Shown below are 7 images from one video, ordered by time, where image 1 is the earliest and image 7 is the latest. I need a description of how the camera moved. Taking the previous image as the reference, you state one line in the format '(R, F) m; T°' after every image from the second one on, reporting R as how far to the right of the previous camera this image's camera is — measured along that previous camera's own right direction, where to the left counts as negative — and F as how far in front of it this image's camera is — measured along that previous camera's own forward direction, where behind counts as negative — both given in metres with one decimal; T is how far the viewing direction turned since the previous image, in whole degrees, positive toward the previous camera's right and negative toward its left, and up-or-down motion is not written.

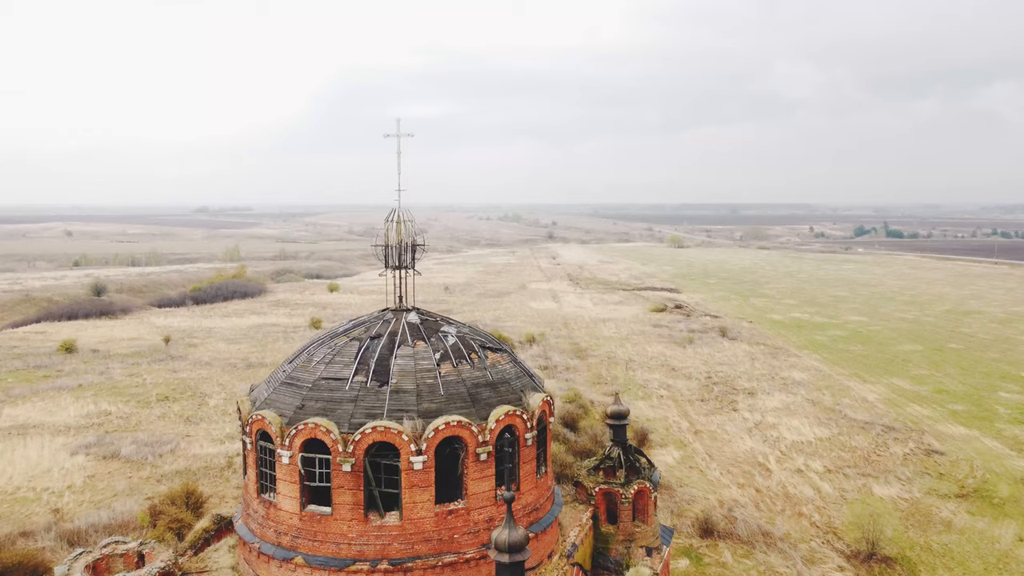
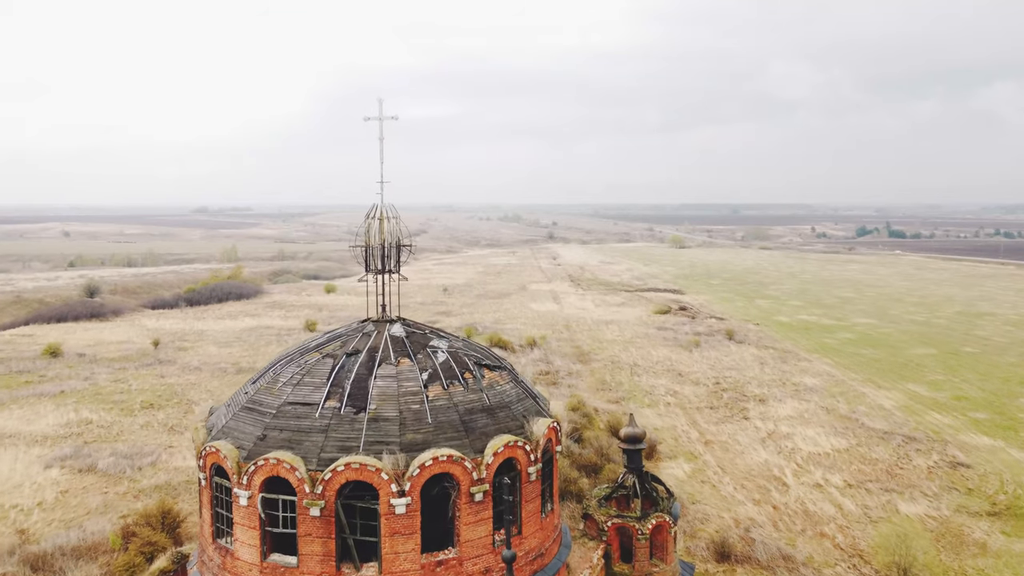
(0.0, +1.6) m; 0°
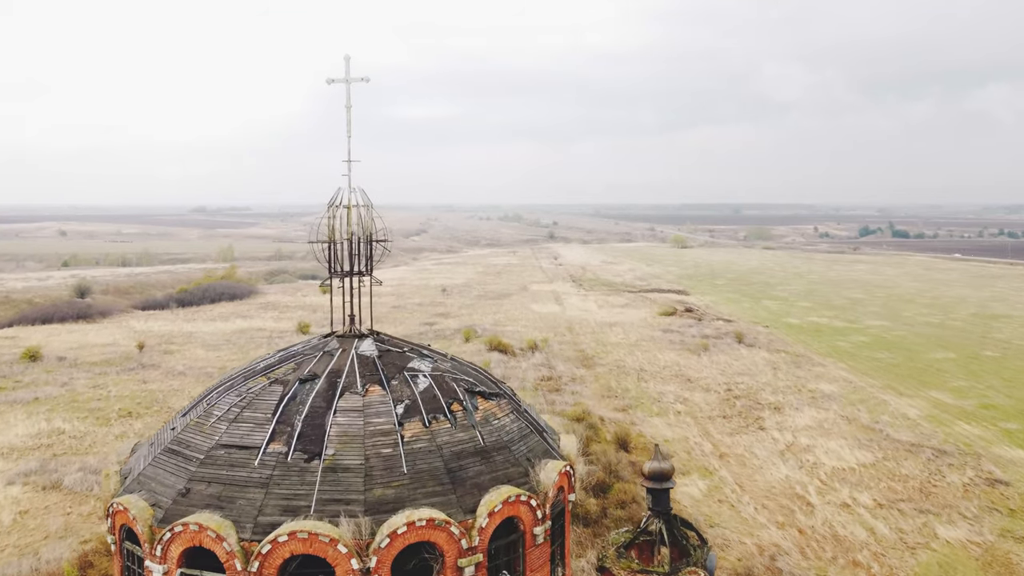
(0.0, +2.0) m; 0°
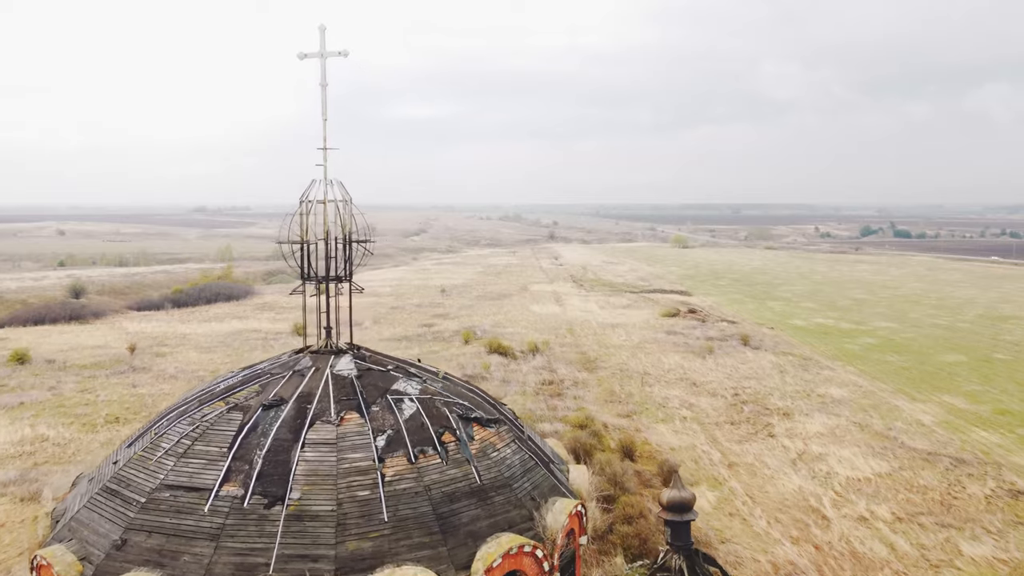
(0.0, +1.1) m; 0°
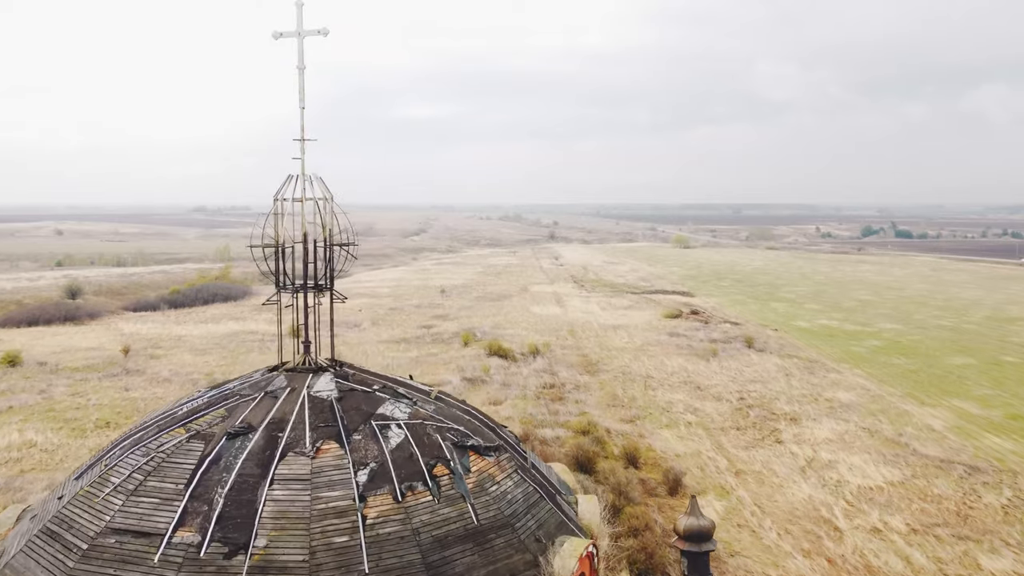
(0.0, +0.8) m; 0°
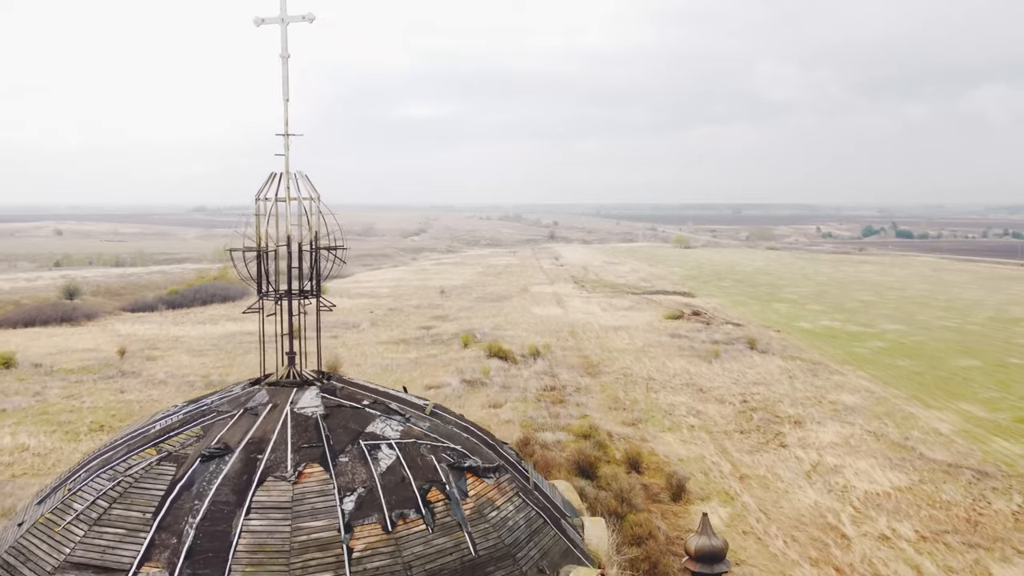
(0.0, +0.4) m; 0°
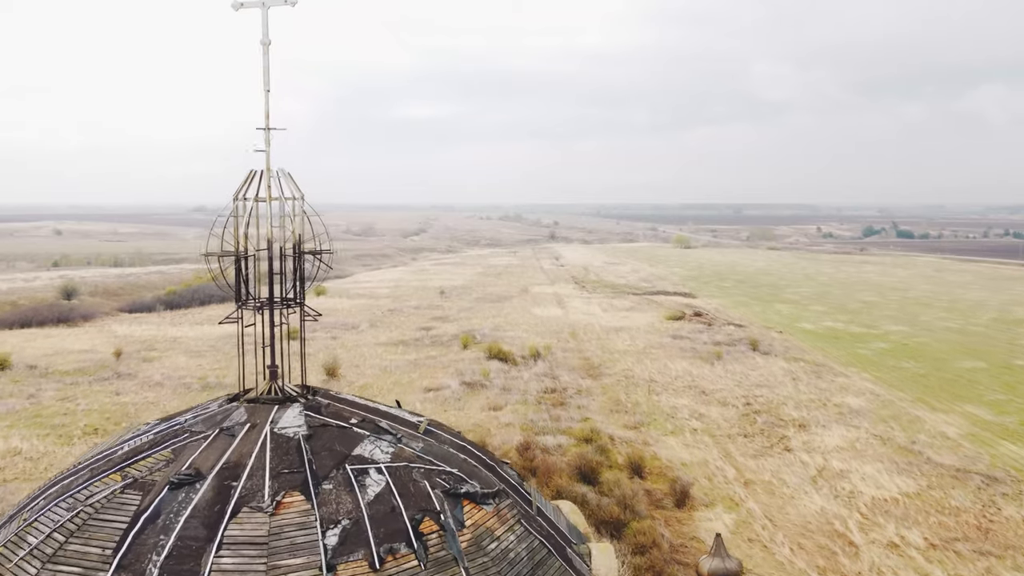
(0.0, +0.4) m; 0°
